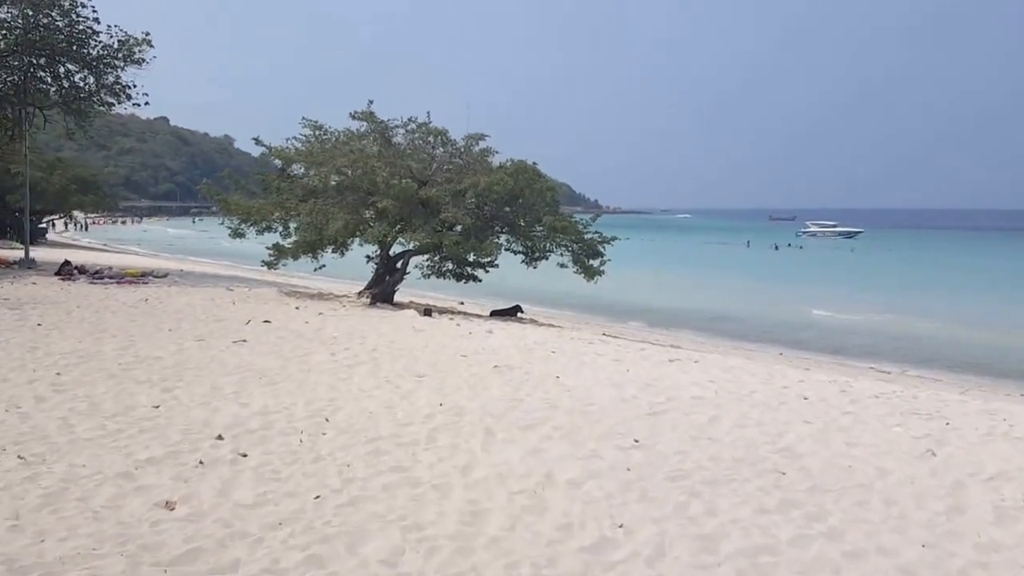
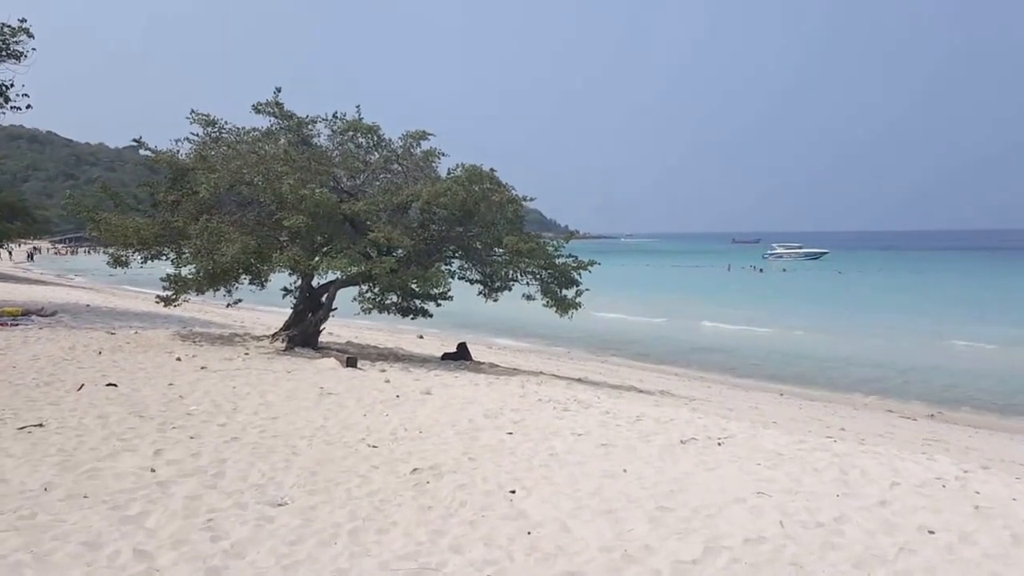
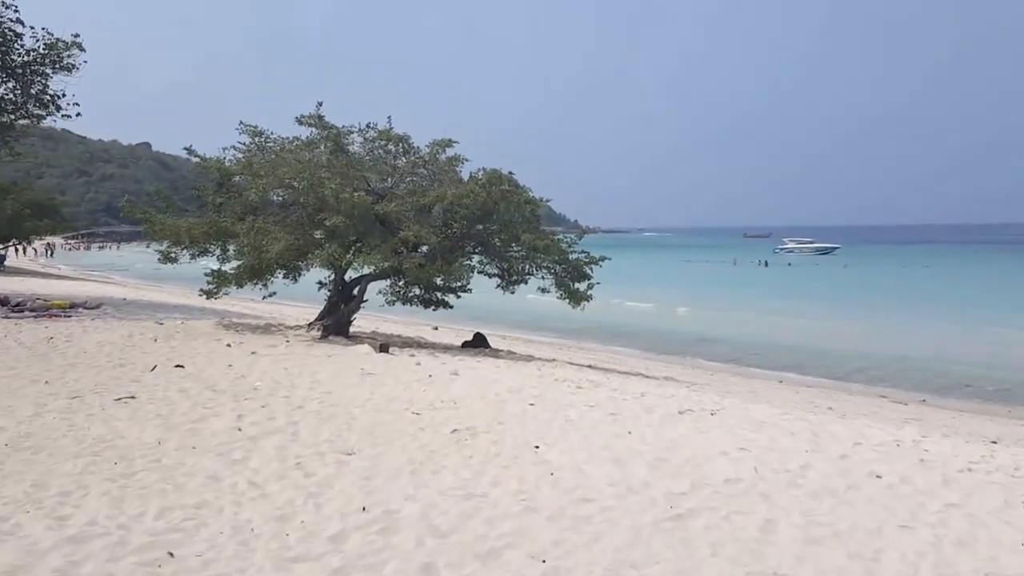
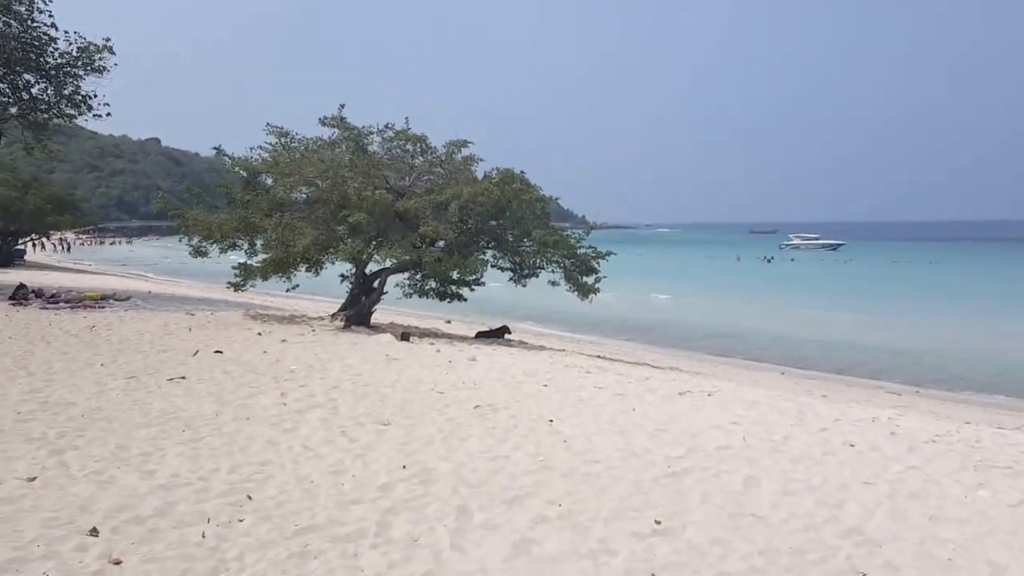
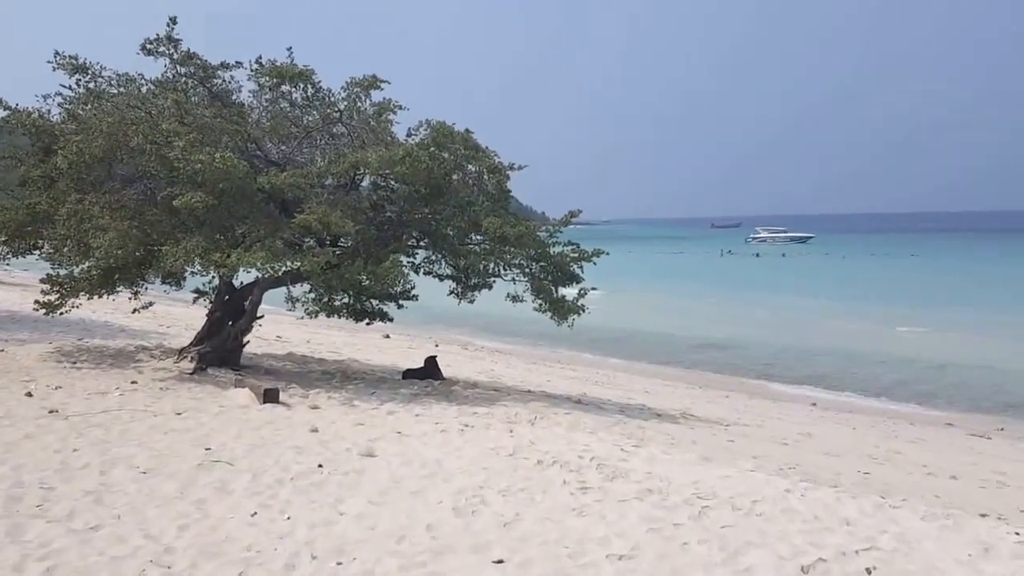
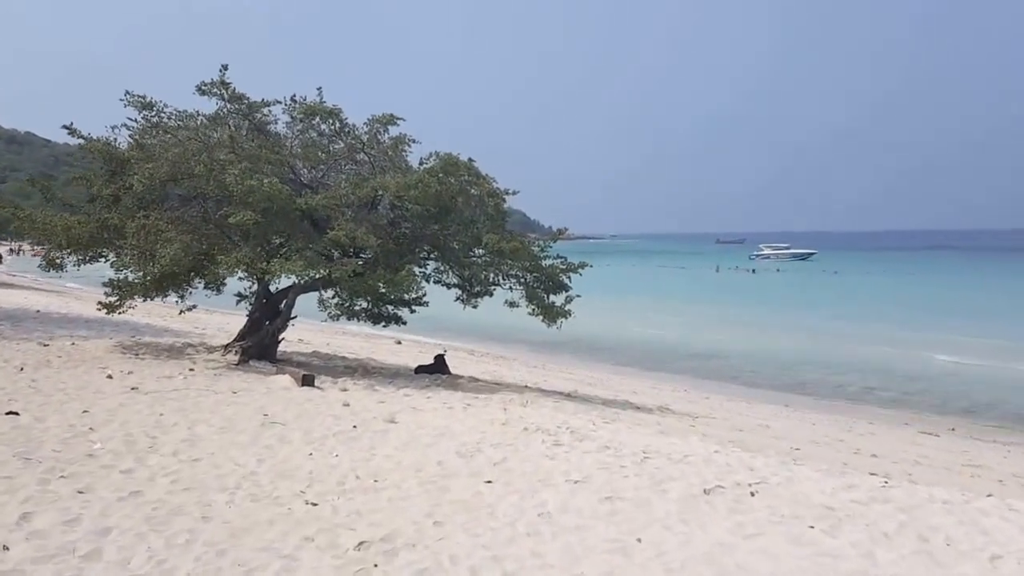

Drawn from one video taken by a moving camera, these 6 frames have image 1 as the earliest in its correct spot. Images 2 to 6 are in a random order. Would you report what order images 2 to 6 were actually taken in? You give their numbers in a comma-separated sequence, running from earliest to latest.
4, 3, 2, 6, 5
